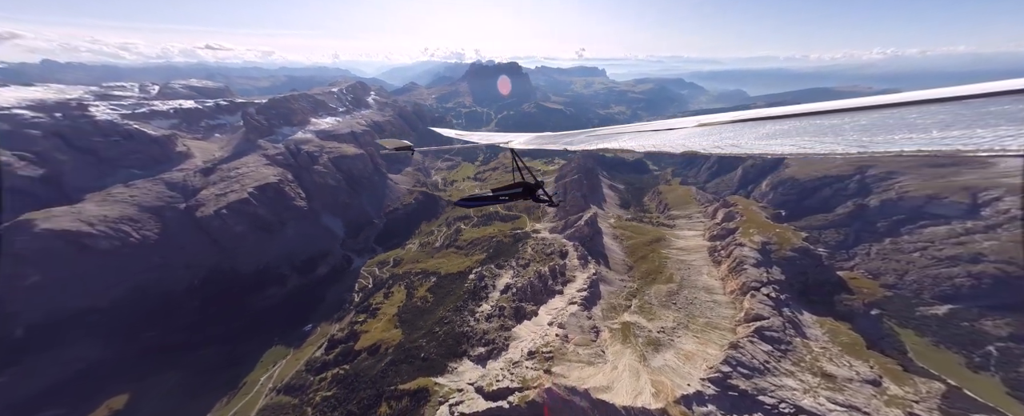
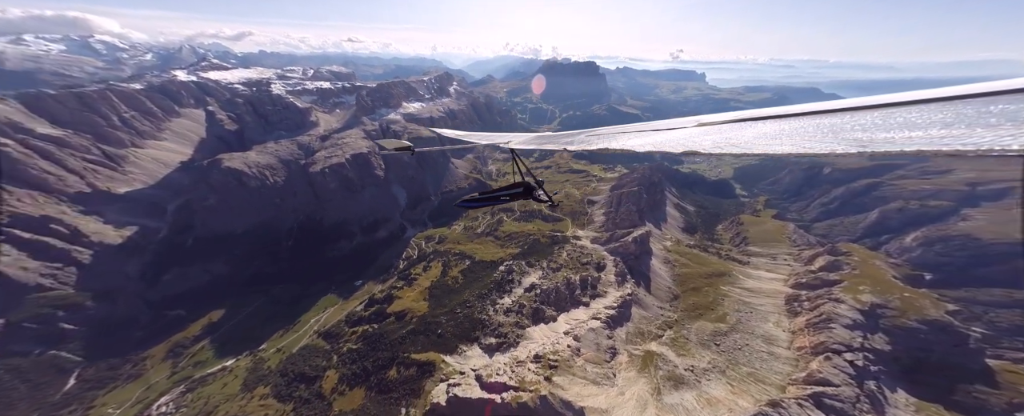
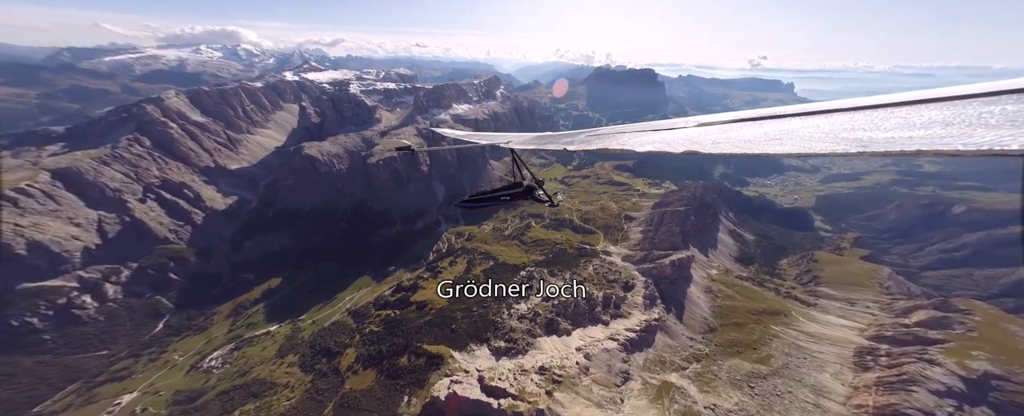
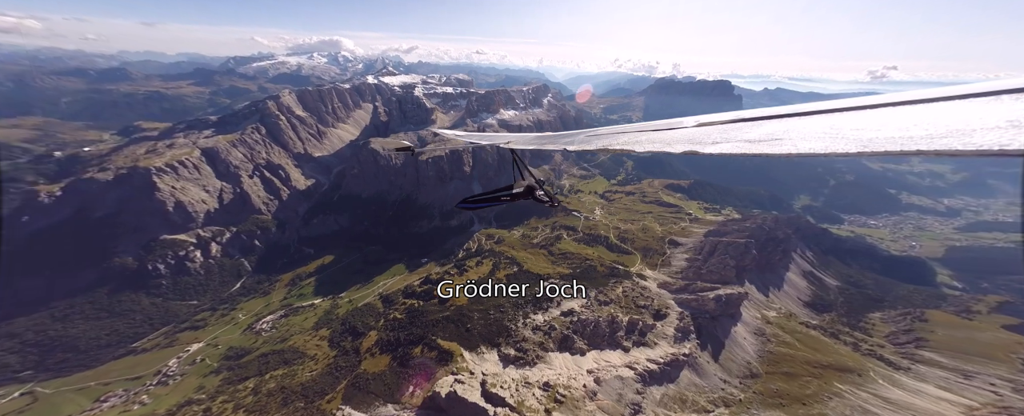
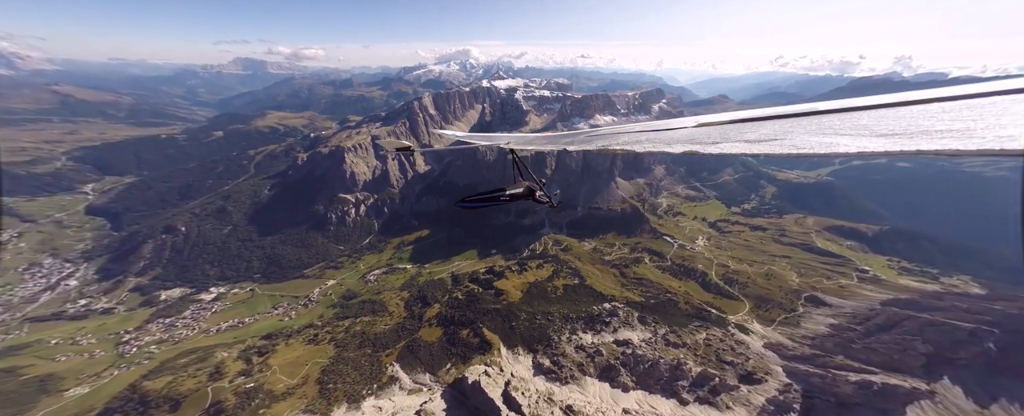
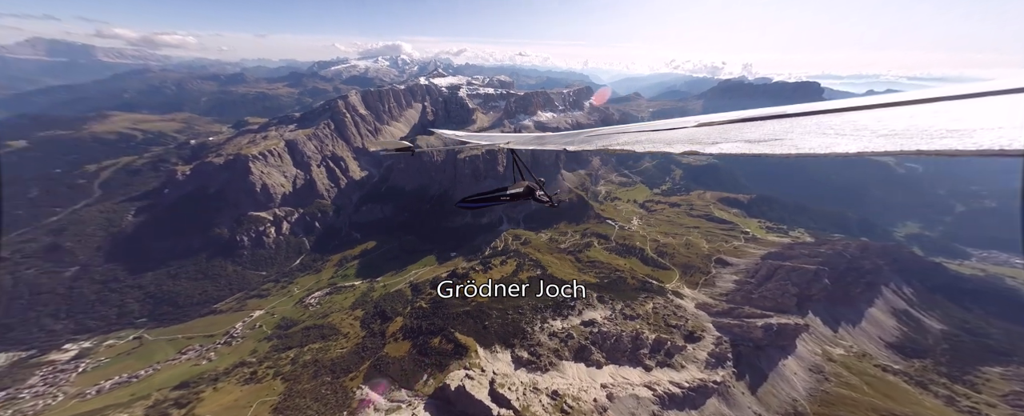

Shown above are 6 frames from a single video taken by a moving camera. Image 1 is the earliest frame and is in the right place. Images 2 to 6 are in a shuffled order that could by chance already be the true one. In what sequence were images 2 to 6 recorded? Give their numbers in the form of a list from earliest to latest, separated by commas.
2, 3, 4, 6, 5
